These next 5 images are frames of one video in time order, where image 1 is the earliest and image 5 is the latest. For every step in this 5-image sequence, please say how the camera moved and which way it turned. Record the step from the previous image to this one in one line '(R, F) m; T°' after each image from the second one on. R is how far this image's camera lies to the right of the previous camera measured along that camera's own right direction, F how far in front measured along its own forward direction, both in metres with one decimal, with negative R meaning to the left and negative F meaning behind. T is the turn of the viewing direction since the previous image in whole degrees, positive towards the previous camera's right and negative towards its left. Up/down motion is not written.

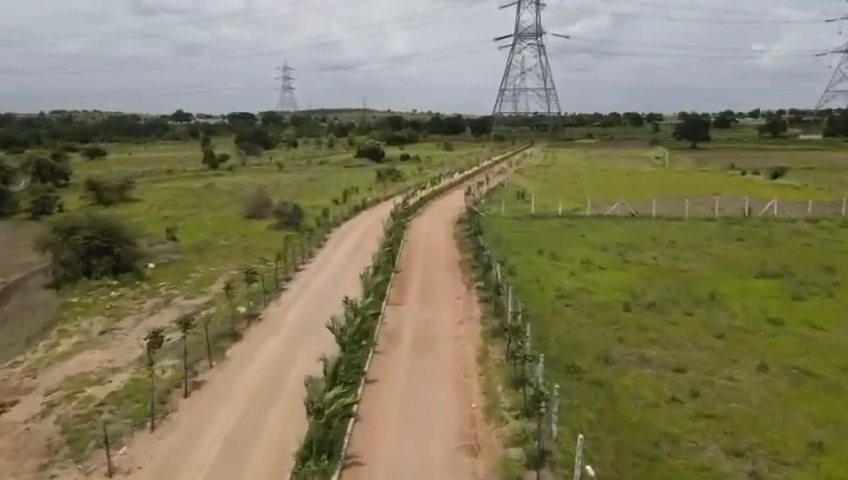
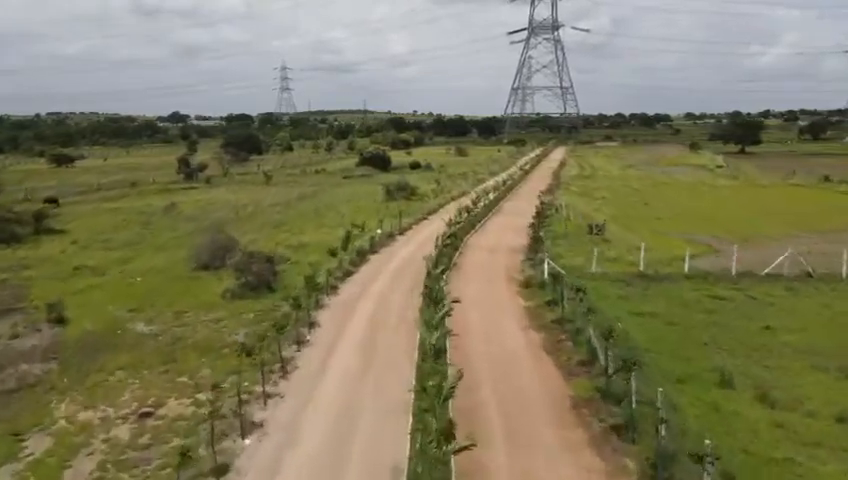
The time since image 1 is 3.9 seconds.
(-2.4, +18.5) m; 0°
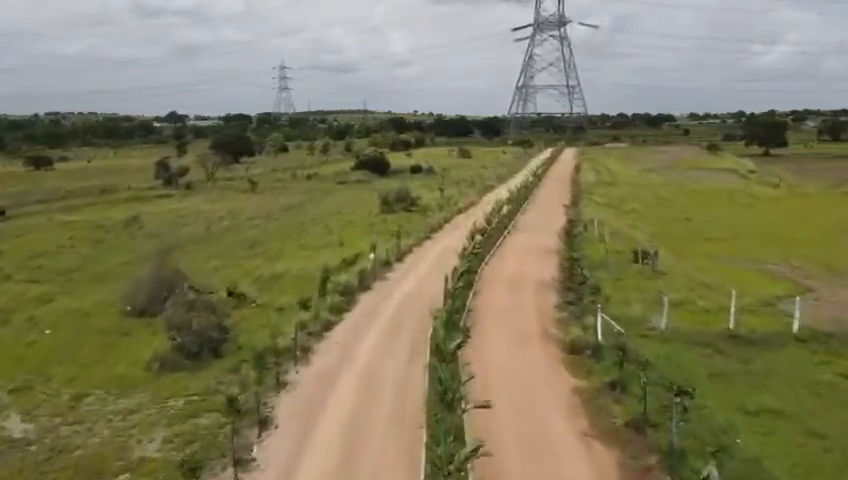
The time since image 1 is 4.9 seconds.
(-0.2, +8.9) m; 0°
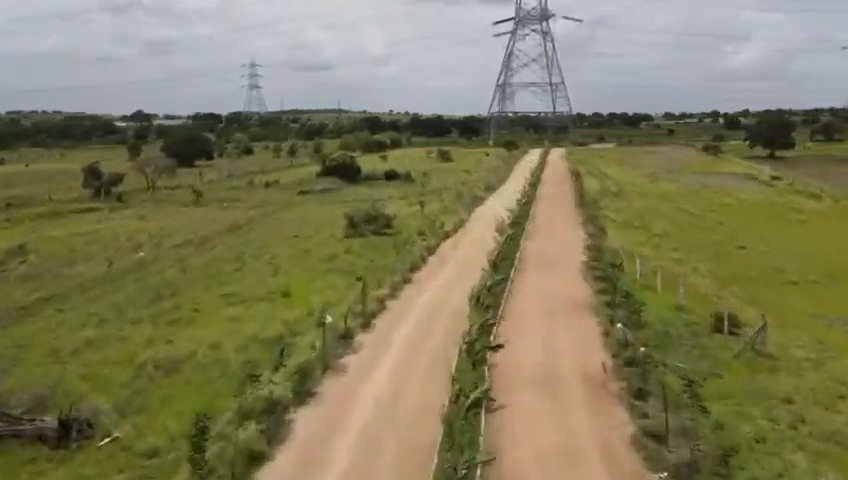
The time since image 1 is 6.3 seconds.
(0.0, +12.4) m; +2°
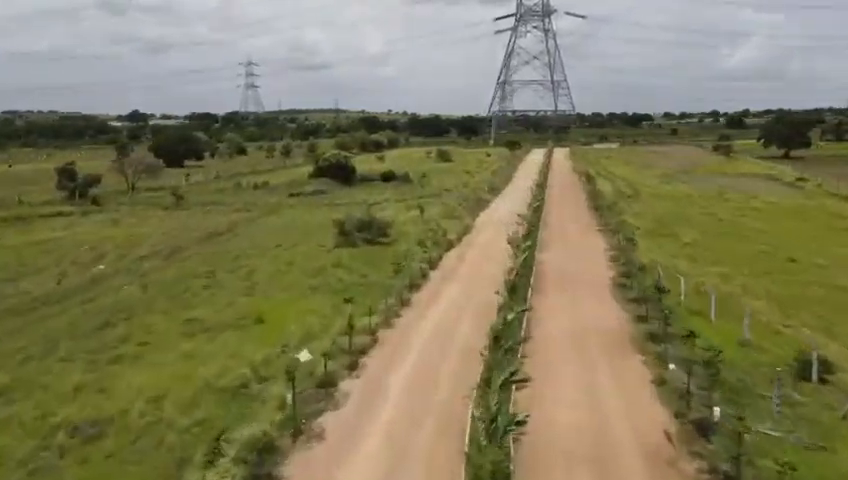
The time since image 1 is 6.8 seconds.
(-0.1, +5.4) m; 0°
